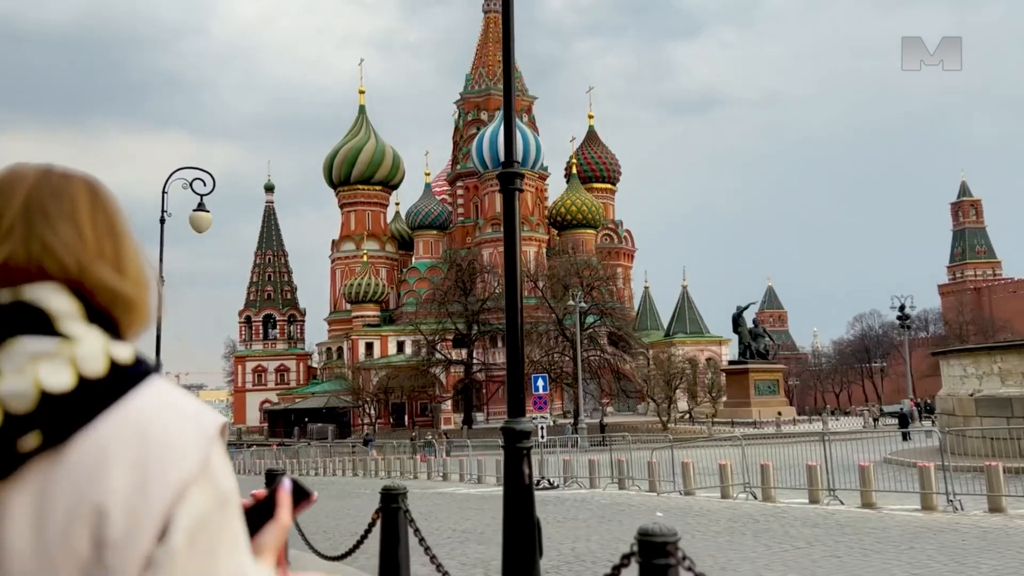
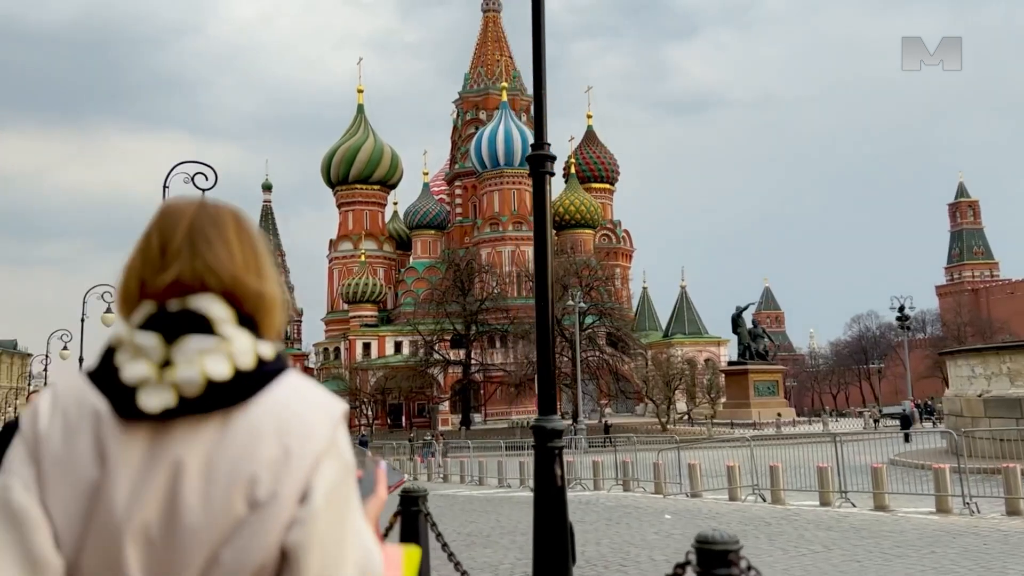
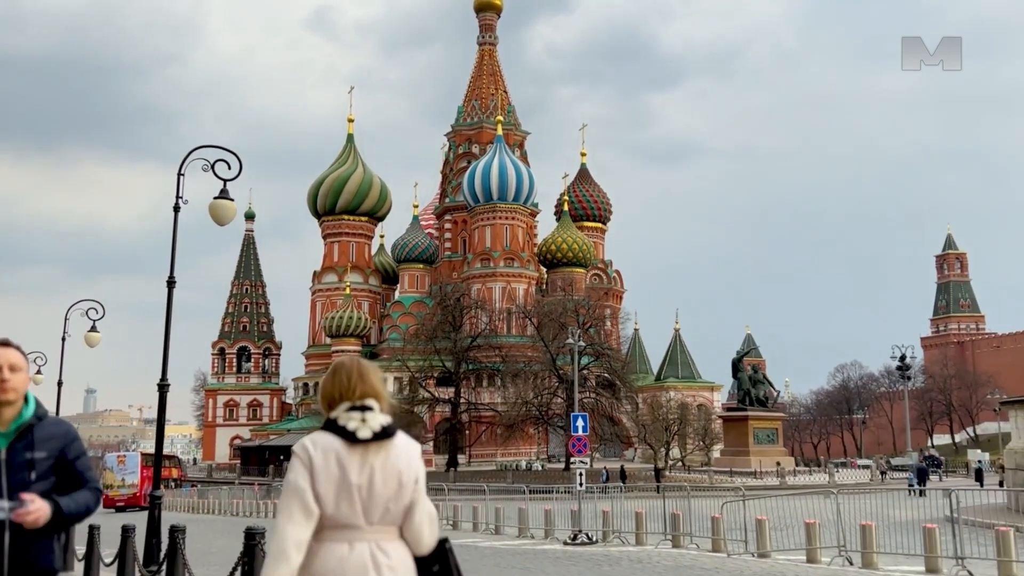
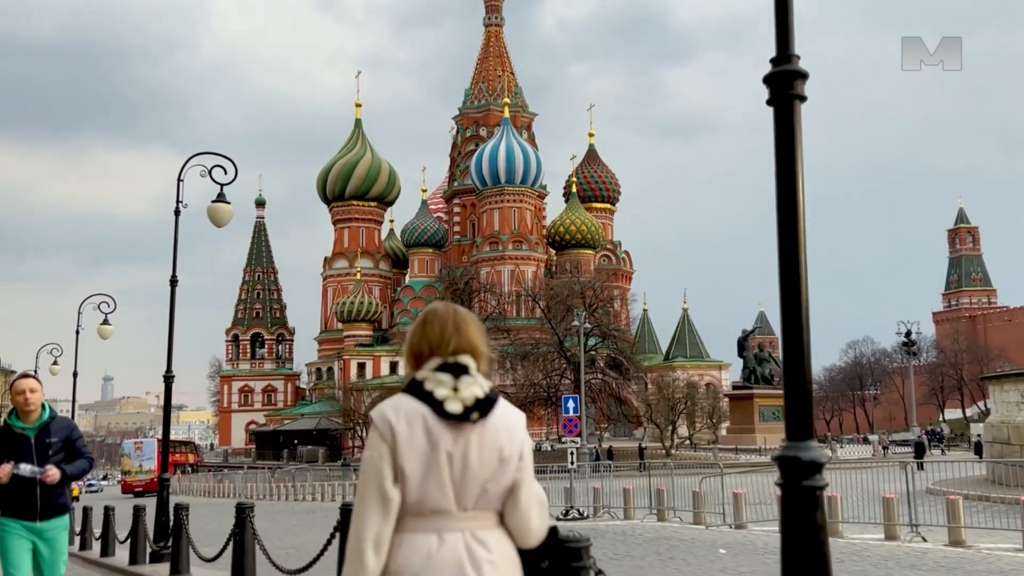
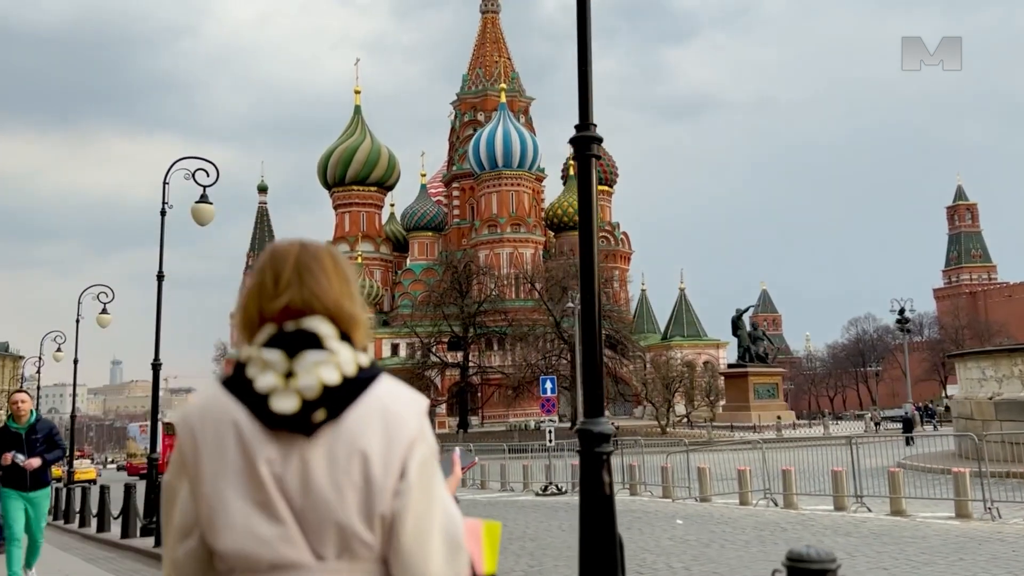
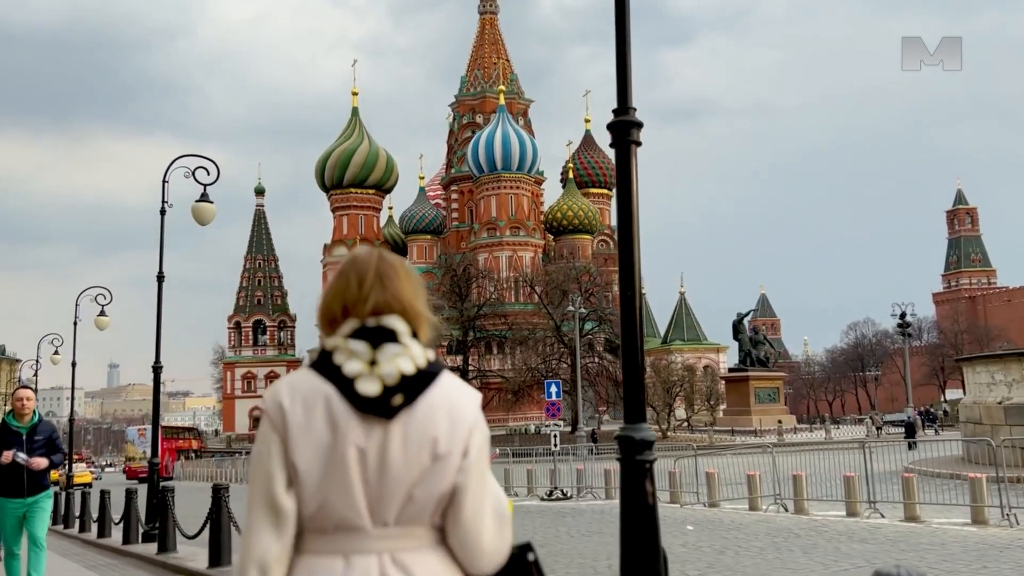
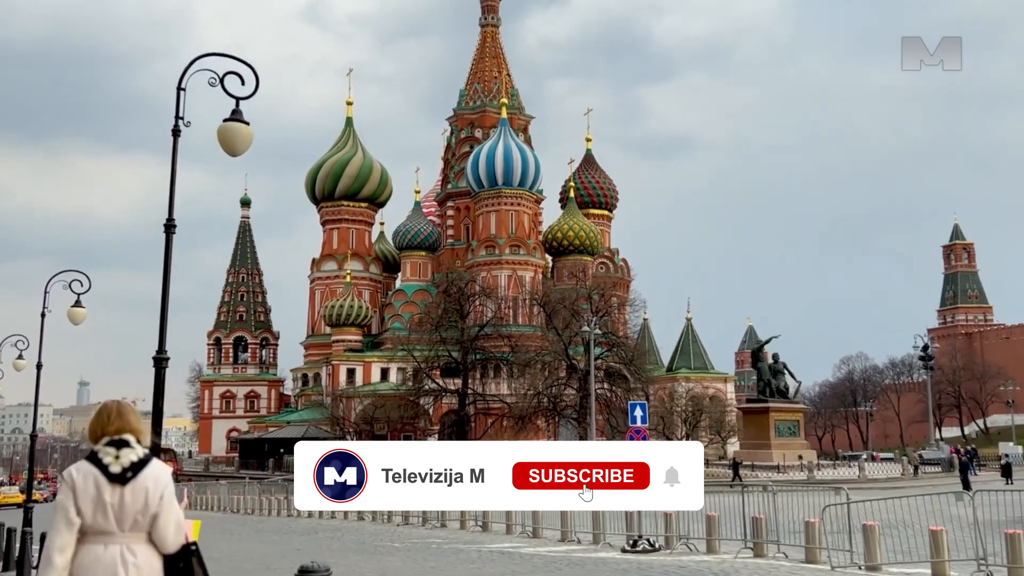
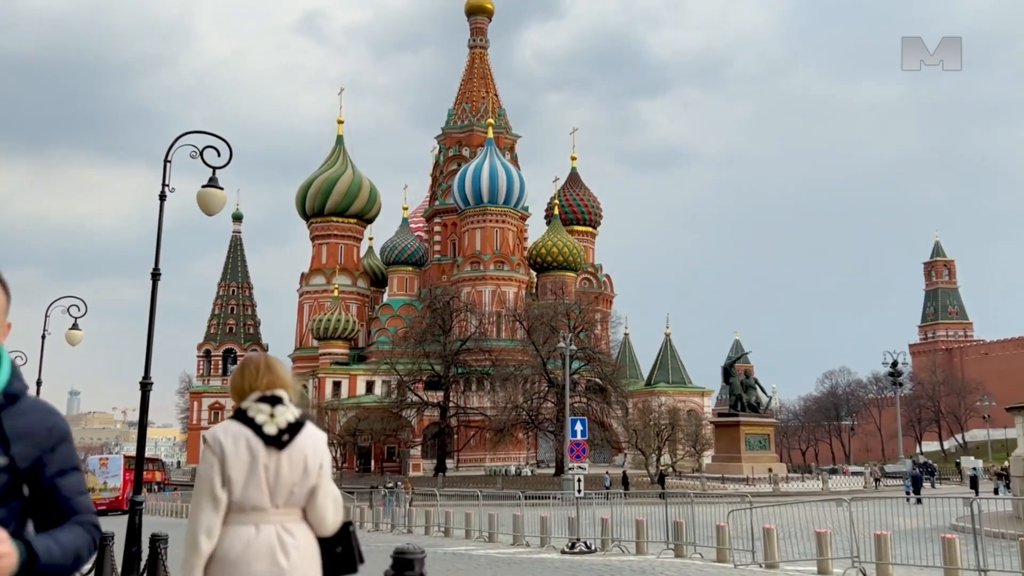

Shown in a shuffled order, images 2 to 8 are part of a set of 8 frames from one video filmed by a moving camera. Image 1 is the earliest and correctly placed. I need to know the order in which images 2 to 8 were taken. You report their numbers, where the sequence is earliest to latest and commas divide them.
2, 5, 6, 4, 3, 8, 7
